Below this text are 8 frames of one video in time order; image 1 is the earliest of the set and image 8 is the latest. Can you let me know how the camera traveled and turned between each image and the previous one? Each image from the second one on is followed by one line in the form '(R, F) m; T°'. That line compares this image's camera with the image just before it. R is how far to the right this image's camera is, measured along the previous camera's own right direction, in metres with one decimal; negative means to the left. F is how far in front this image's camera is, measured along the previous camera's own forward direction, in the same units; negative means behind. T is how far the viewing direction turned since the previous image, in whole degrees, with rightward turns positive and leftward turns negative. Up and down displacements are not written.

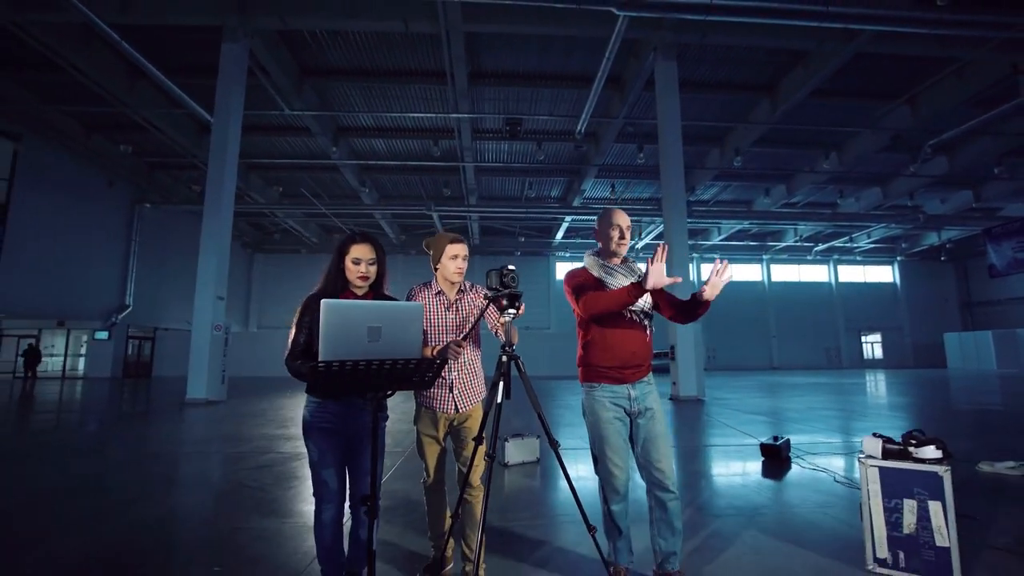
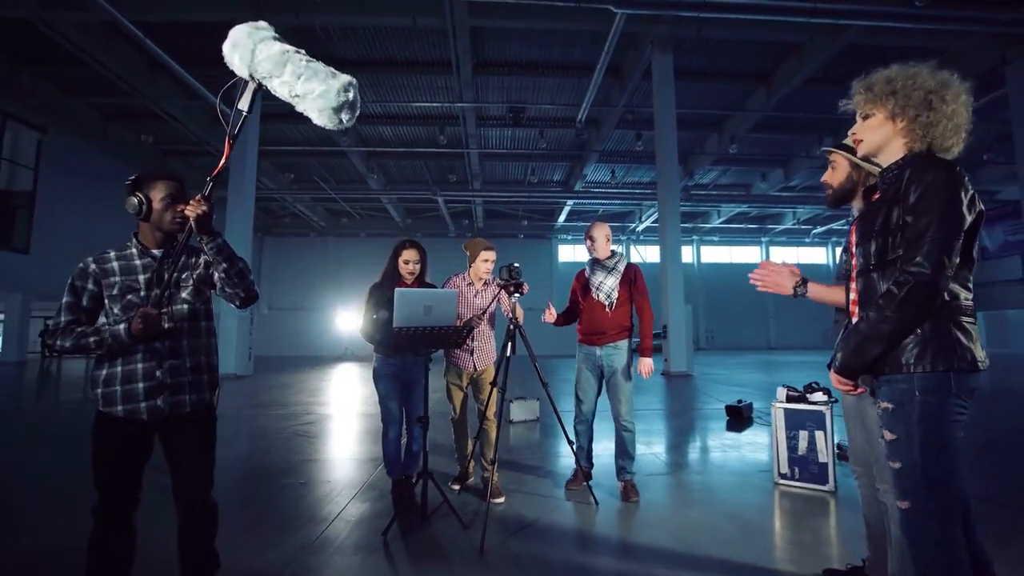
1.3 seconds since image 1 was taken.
(0.0, -0.5) m; 0°
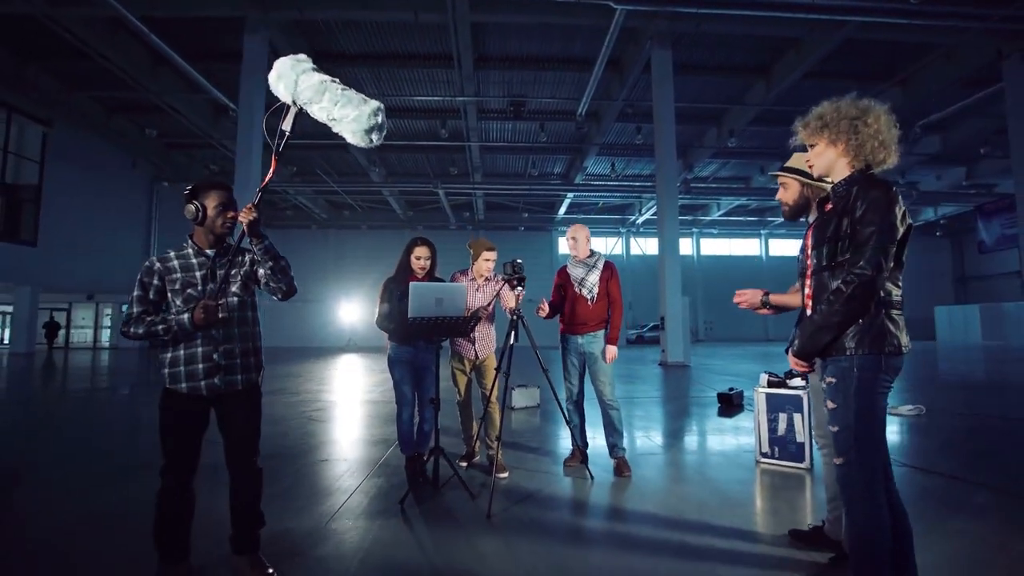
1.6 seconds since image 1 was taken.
(0.0, -0.1) m; 0°
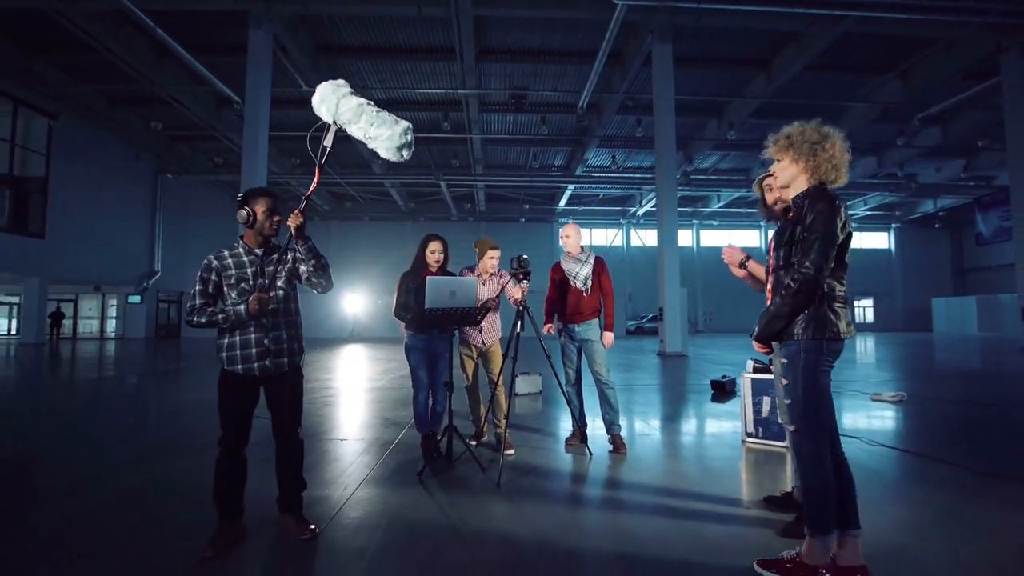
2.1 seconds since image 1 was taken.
(0.0, -0.2) m; 0°
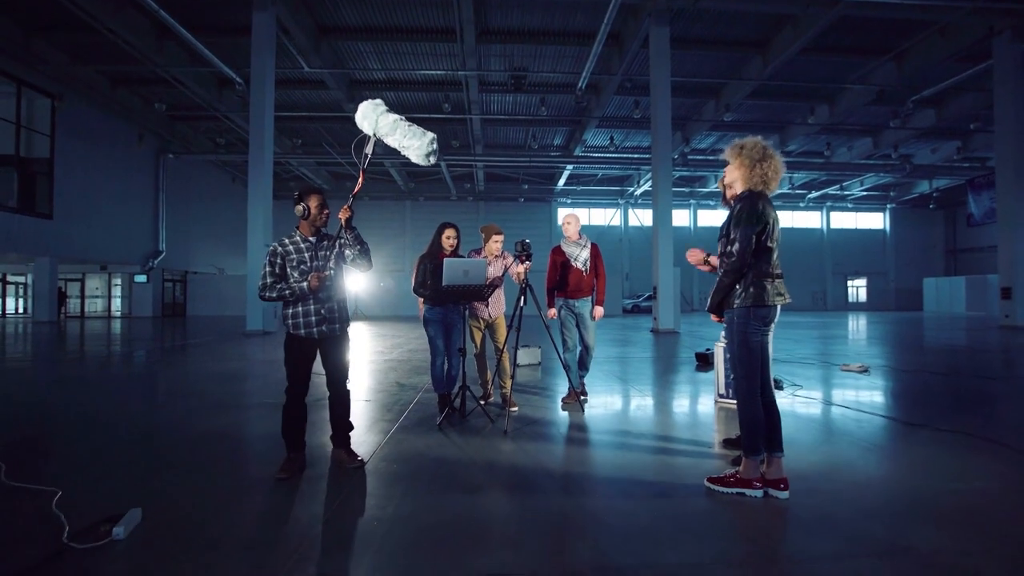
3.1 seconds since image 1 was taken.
(0.0, -0.3) m; 0°
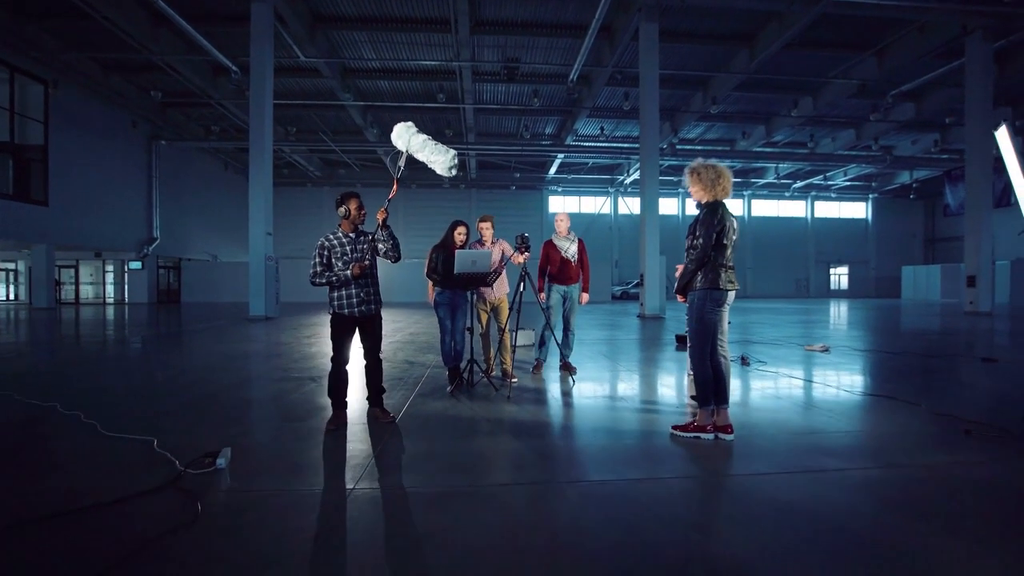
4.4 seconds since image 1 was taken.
(-0.1, -0.3) m; +1°
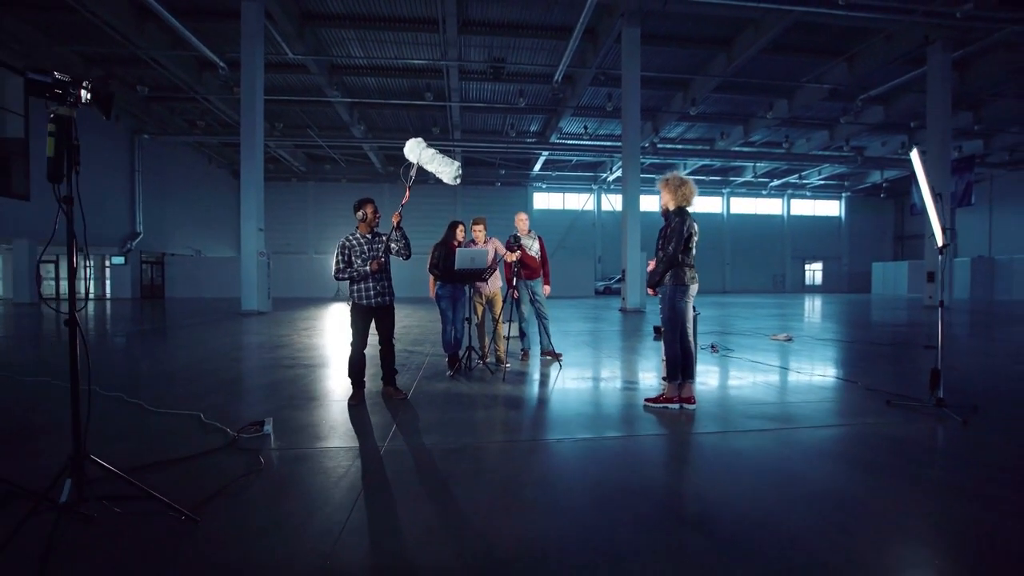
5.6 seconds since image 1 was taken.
(-0.1, -0.3) m; +2°
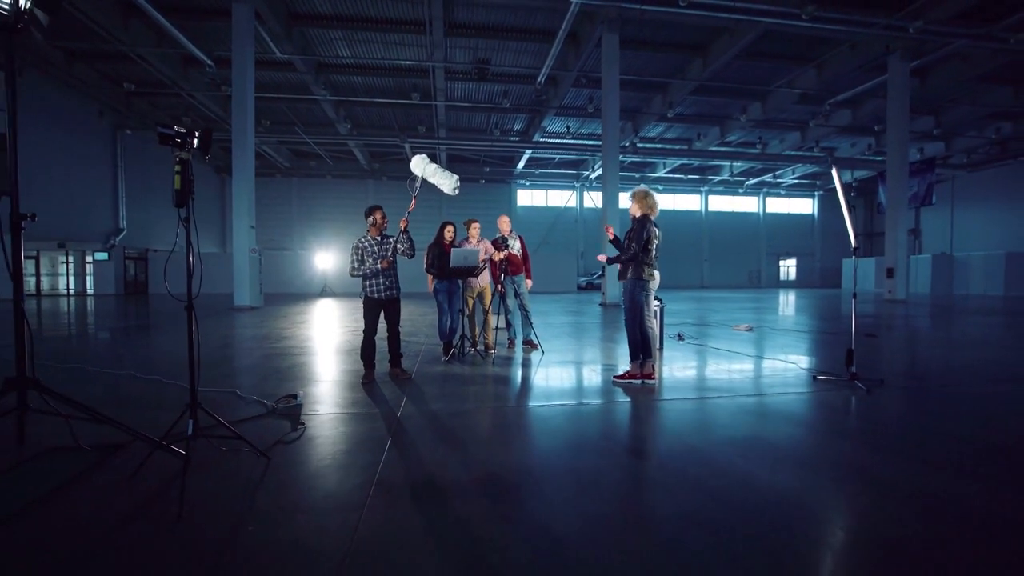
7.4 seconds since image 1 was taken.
(0.0, -0.4) m; +2°
